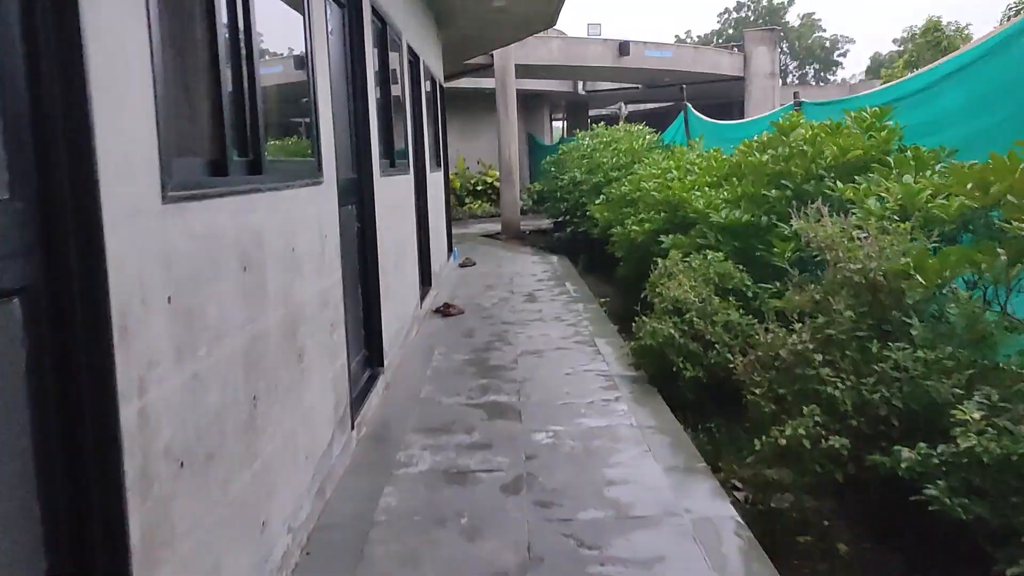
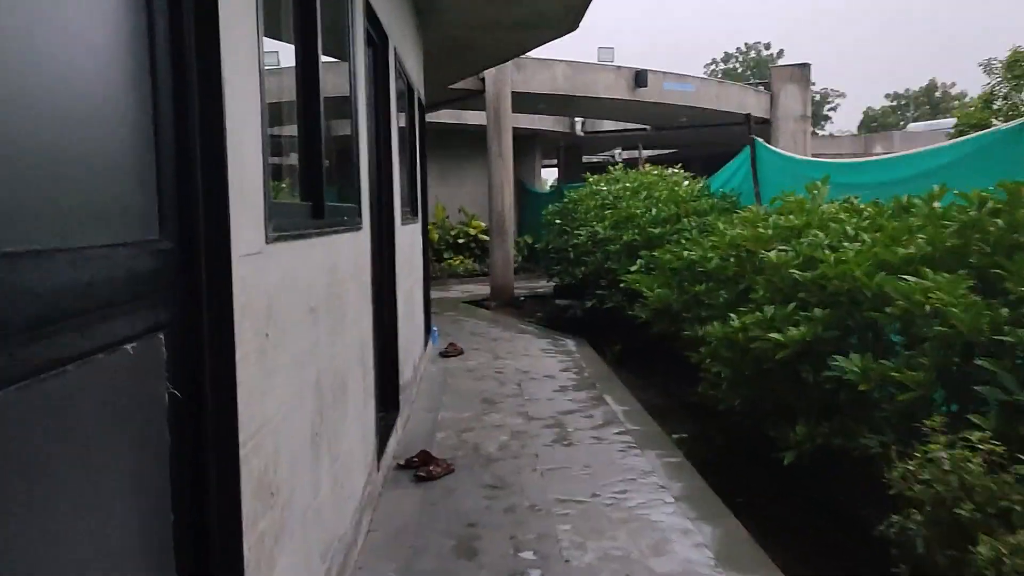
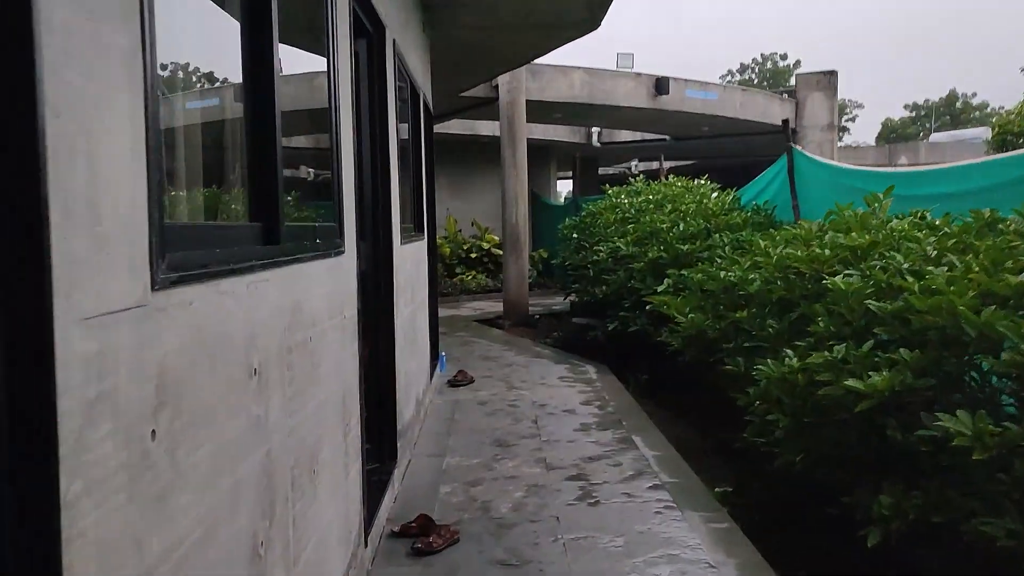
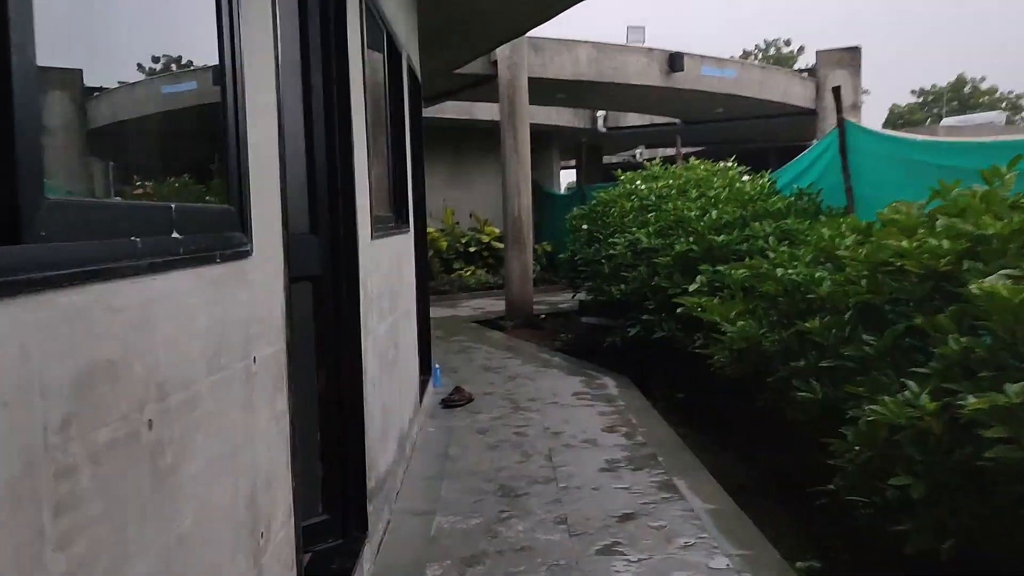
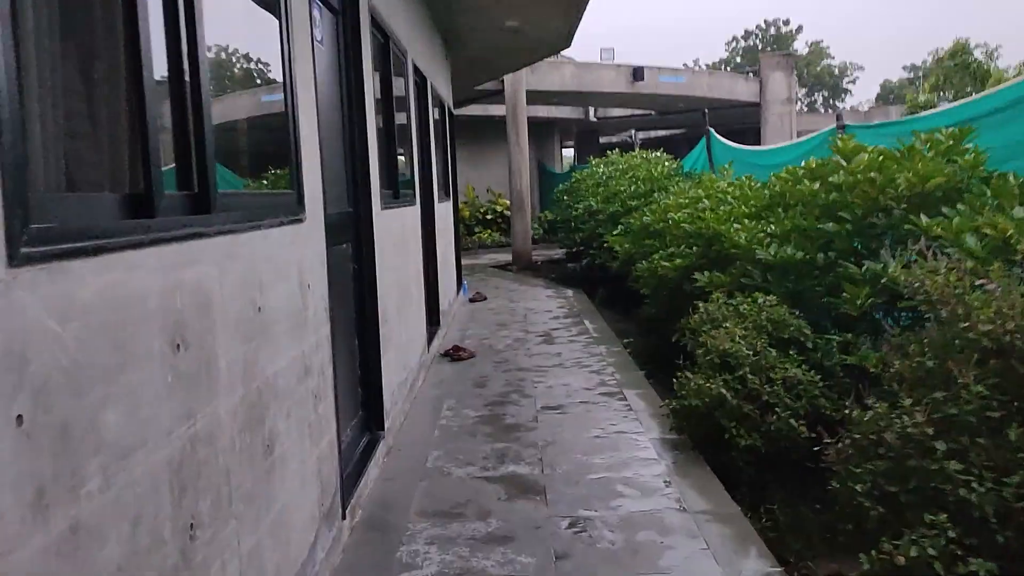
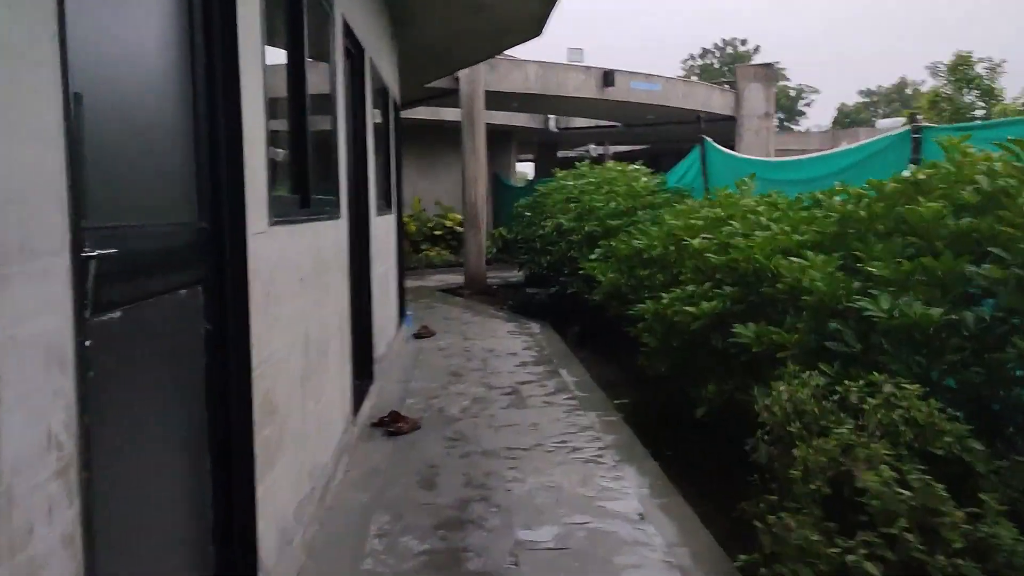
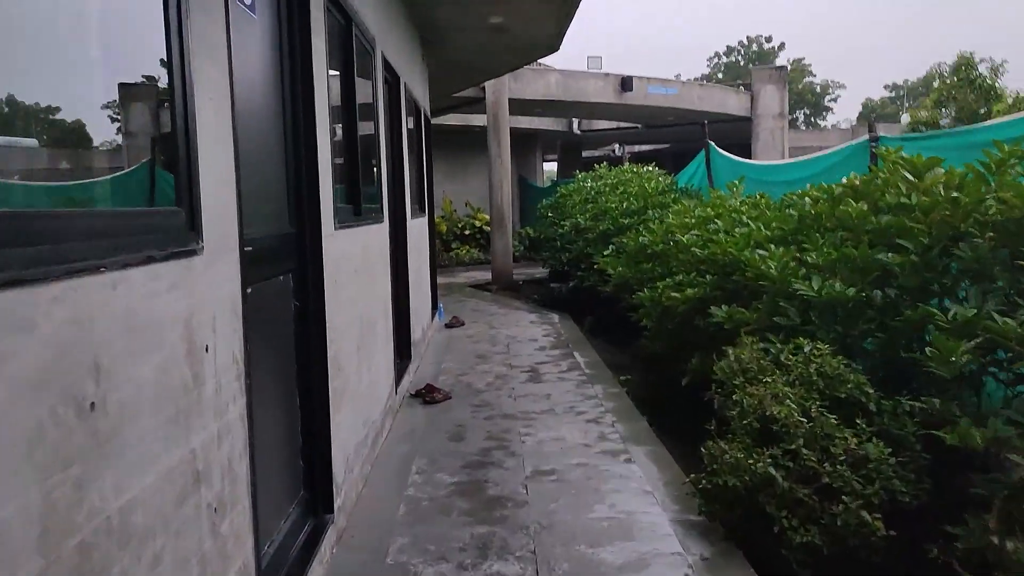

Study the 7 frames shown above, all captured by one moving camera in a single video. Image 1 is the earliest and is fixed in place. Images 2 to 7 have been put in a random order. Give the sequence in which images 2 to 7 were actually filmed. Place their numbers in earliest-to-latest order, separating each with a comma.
5, 7, 6, 2, 3, 4
